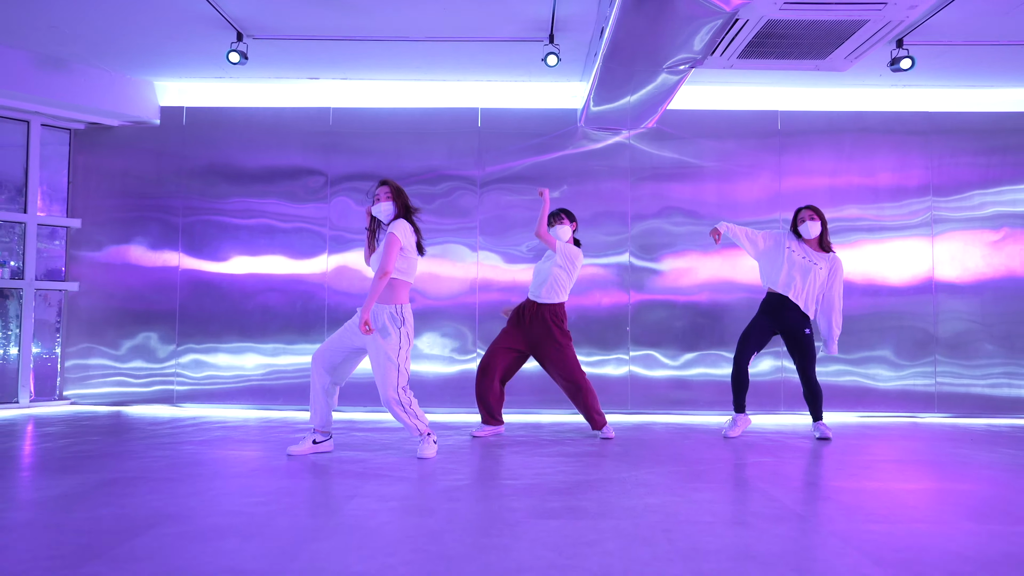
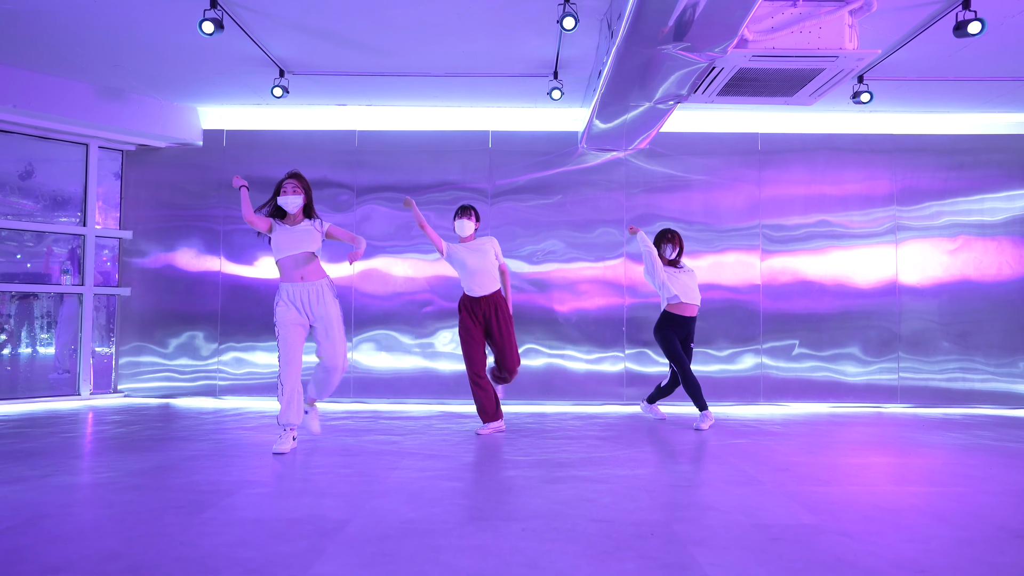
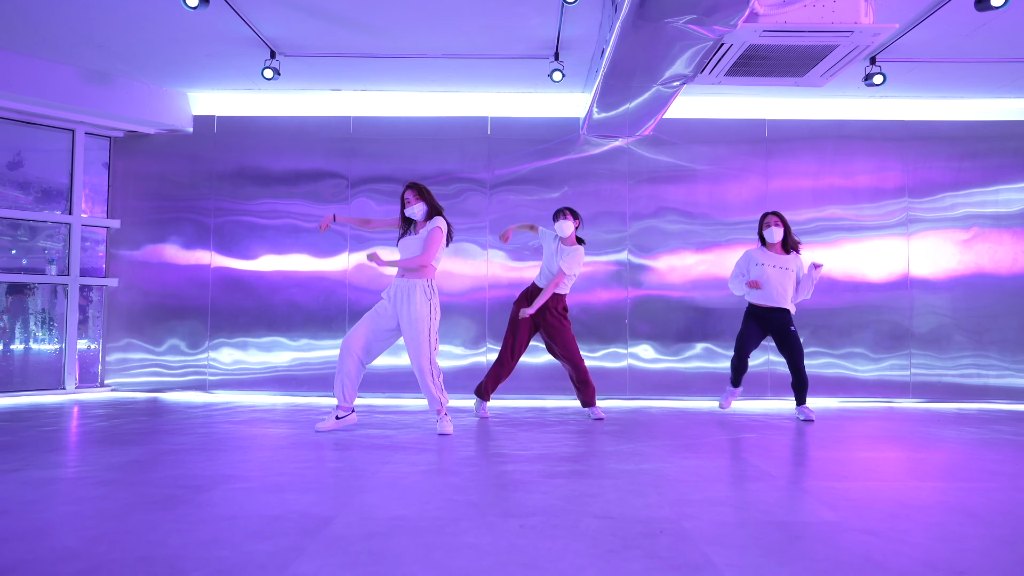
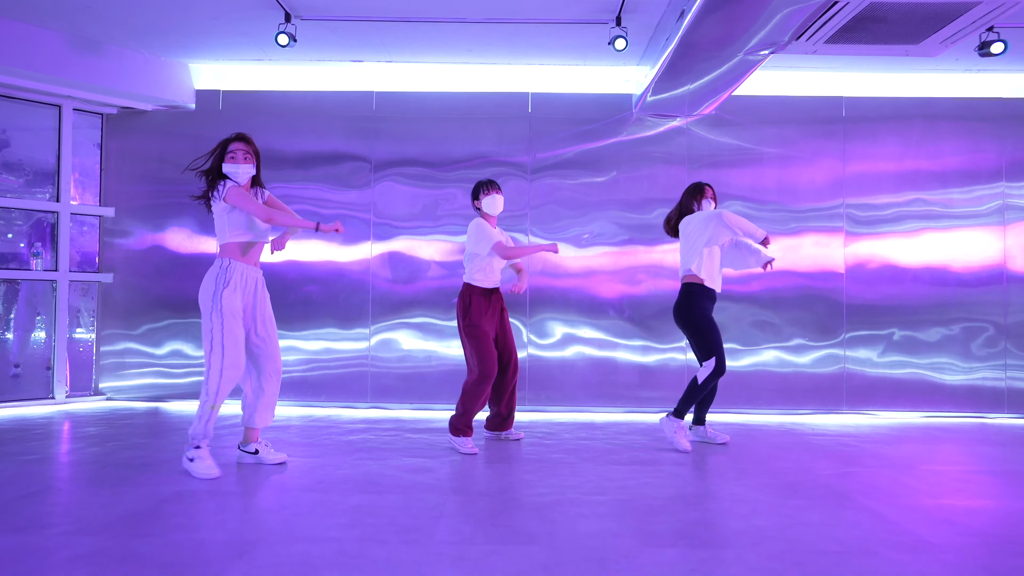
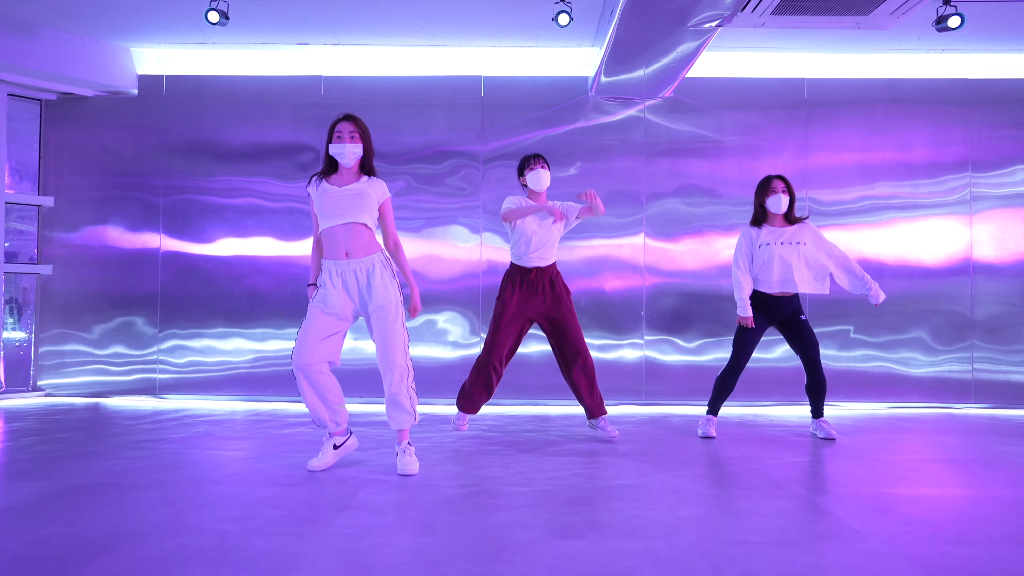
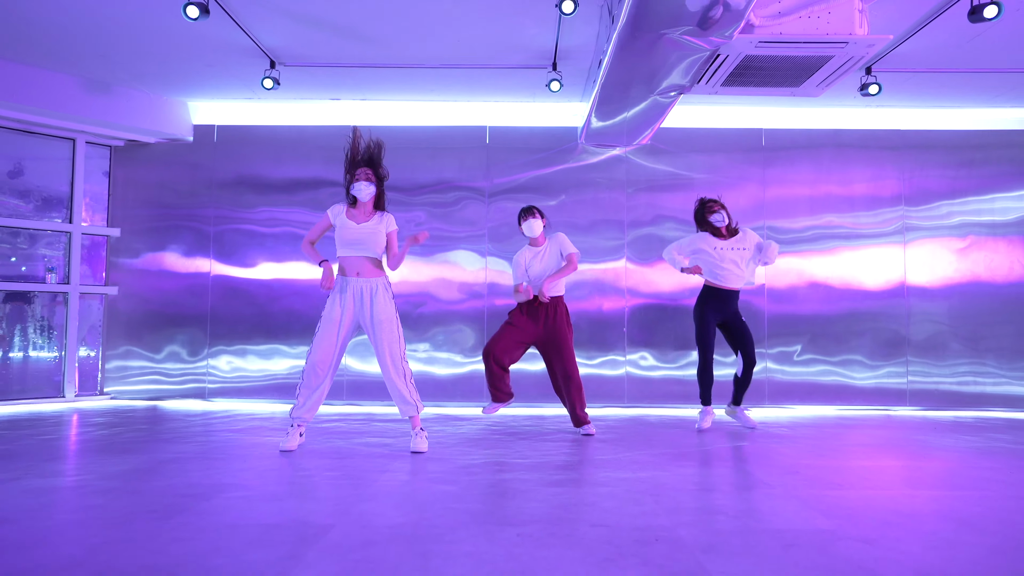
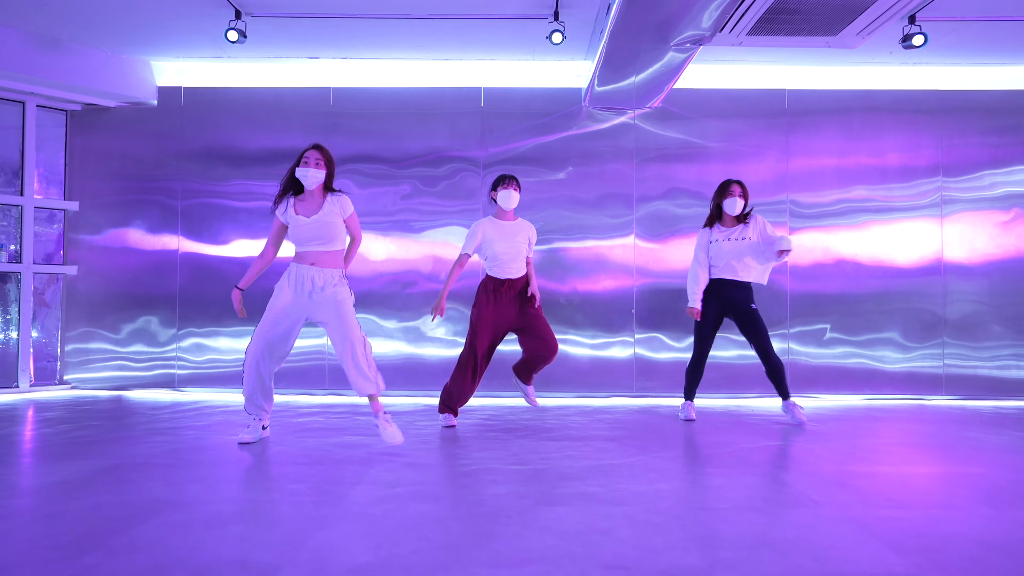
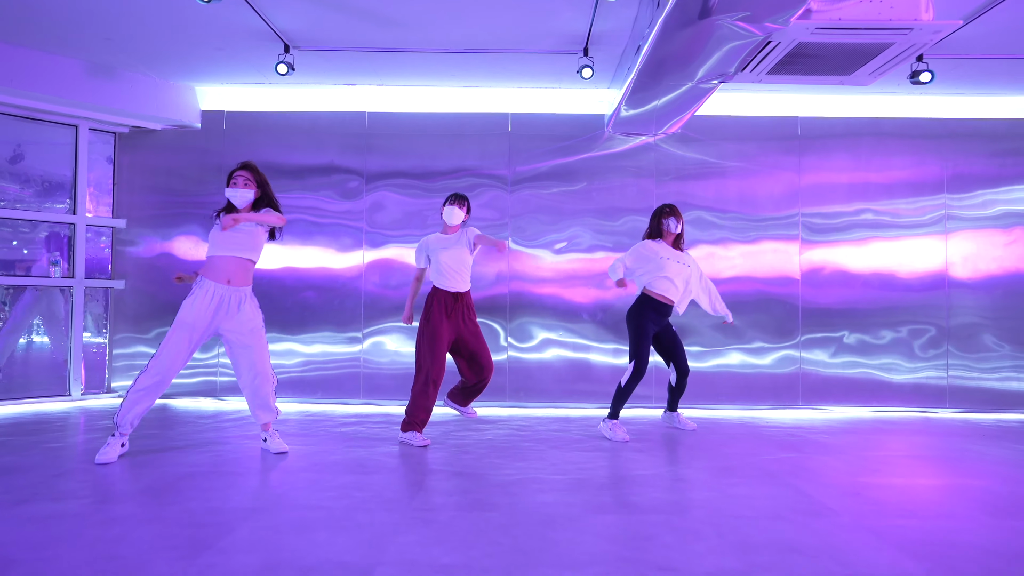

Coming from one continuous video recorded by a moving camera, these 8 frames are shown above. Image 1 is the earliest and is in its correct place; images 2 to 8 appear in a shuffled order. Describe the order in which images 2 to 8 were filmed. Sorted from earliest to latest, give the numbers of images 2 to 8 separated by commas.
3, 7, 5, 6, 2, 8, 4
